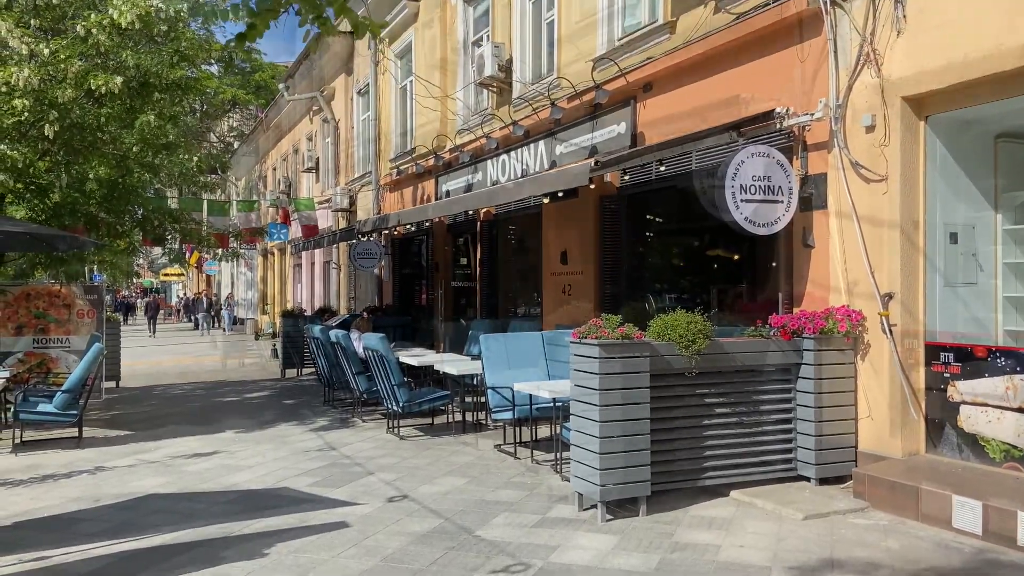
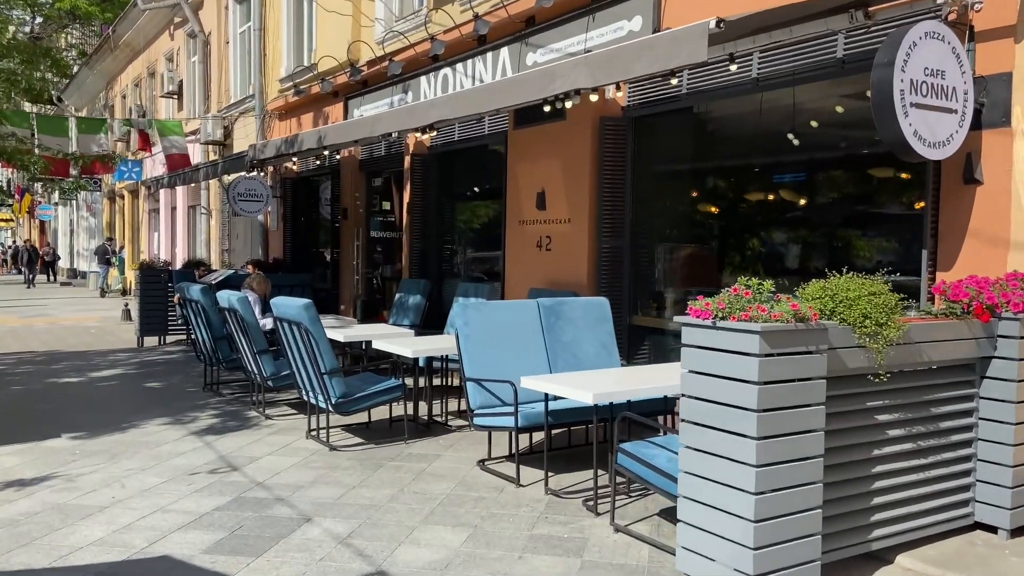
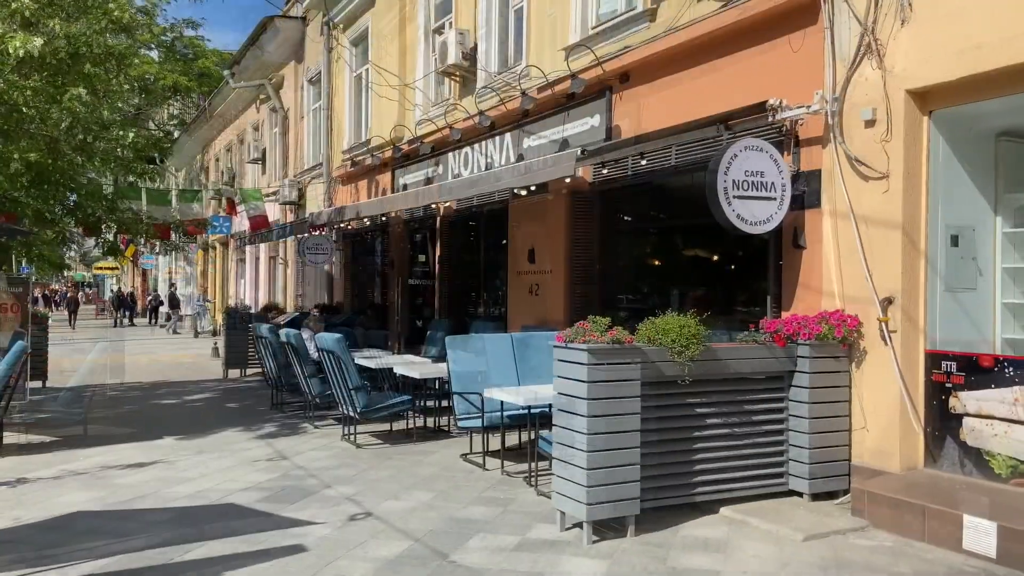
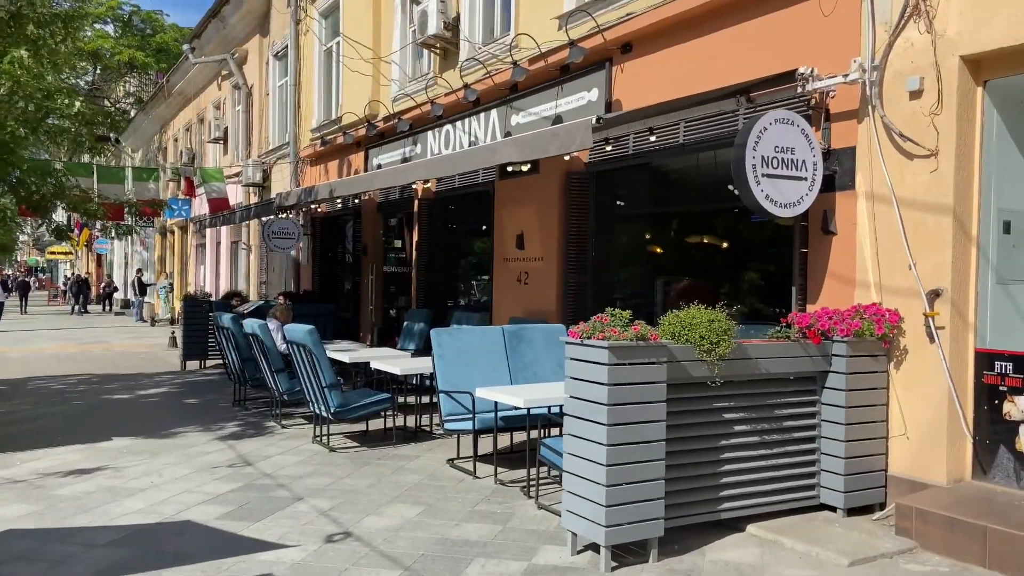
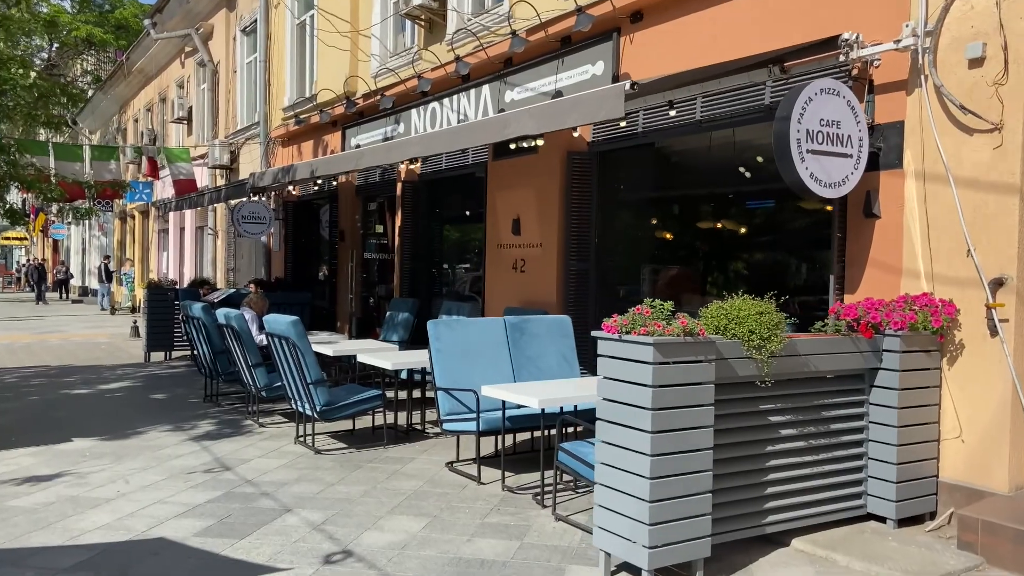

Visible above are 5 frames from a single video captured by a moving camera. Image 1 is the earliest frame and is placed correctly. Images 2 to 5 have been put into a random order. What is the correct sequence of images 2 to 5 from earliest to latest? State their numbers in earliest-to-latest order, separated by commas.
3, 4, 5, 2
